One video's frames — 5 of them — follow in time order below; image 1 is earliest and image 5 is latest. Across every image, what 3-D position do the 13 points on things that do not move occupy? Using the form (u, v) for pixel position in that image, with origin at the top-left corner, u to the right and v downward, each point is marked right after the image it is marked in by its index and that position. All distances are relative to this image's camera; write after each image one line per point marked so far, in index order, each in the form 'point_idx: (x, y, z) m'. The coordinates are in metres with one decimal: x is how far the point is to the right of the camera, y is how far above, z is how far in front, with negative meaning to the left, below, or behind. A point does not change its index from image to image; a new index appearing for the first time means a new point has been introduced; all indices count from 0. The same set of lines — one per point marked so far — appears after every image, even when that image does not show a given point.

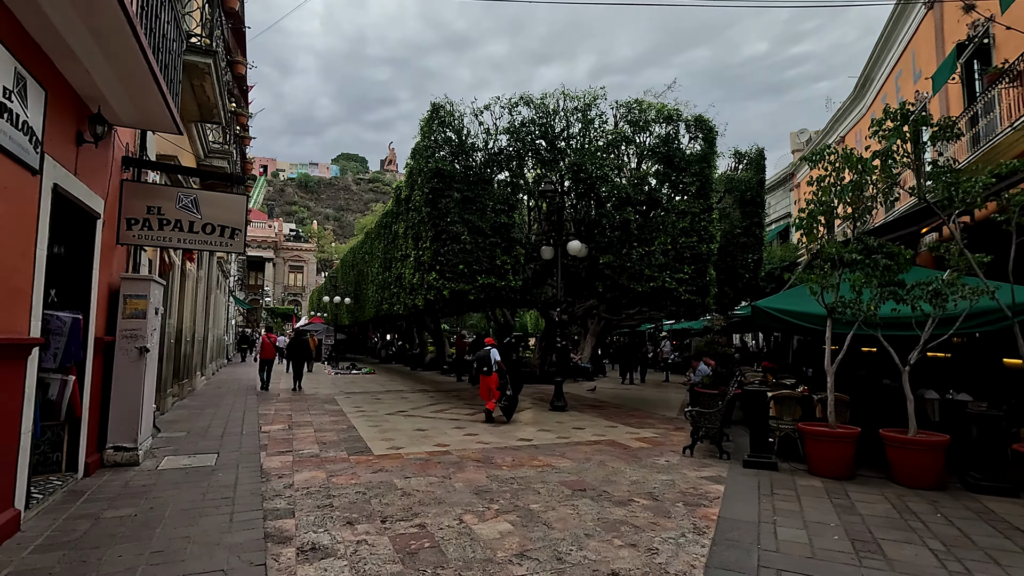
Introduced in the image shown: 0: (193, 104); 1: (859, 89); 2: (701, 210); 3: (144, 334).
0: (-6.3, +3.6, +10.5) m
1: (+12.2, +7.0, +18.7) m
2: (+4.4, +1.8, +12.4) m
3: (-4.4, -0.6, +6.4) m
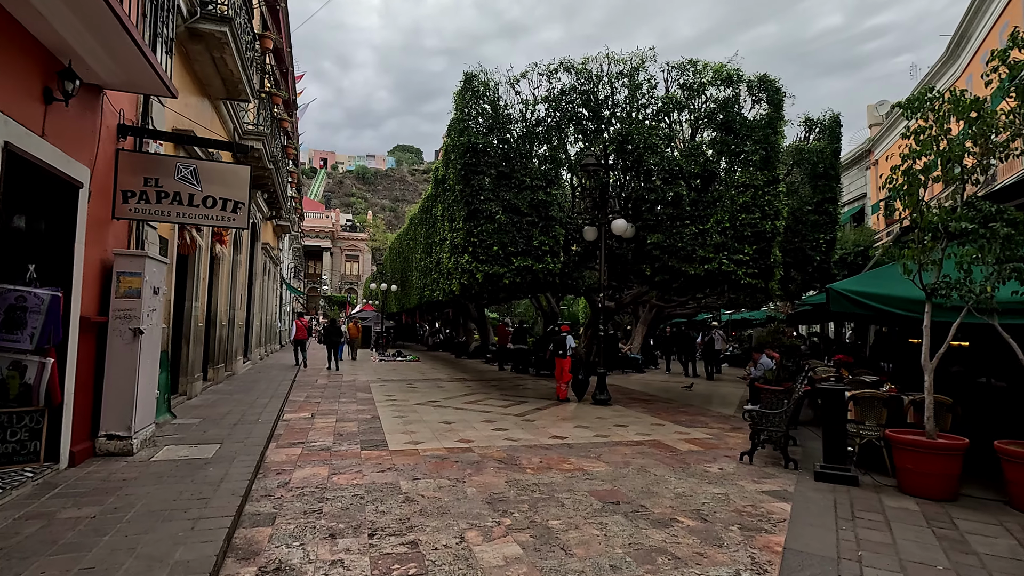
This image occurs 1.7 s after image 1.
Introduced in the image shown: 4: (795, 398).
0: (-5.6, +4.0, +10.2) m
1: (+13.6, +7.4, +16.4) m
2: (+5.2, +2.2, +11.0) m
3: (-4.2, -0.3, +5.9) m
4: (+3.7, -1.4, +6.9) m
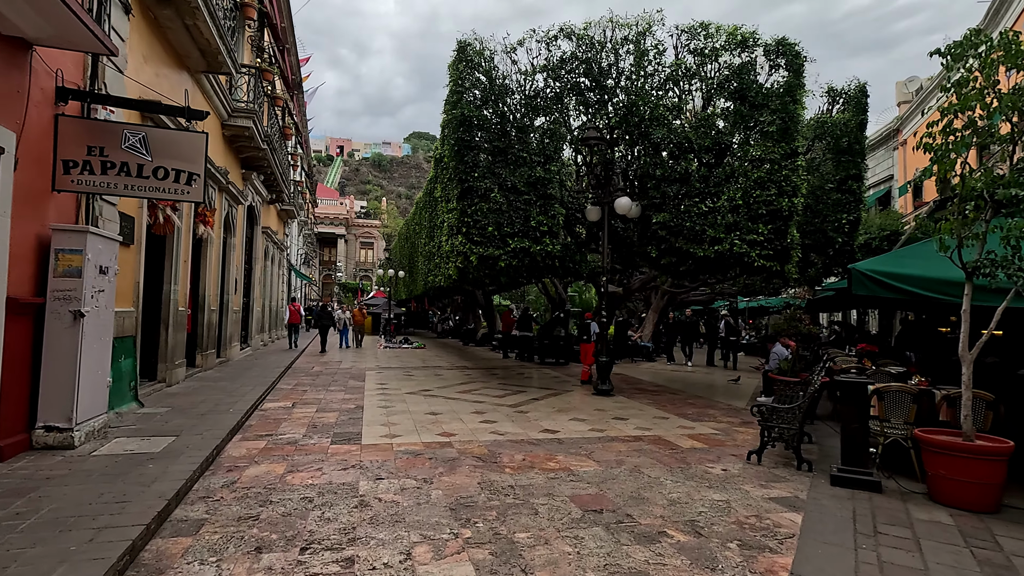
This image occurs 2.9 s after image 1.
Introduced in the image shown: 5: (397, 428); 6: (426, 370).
0: (-5.7, +4.3, +9.6) m
1: (+13.7, +7.8, +15.1) m
2: (+5.1, +2.5, +10.1) m
3: (-4.4, -0.1, +5.4) m
4: (+3.5, -1.2, +6.2) m
5: (-1.6, -1.9, +7.4) m
6: (-2.4, -2.3, +14.9) m
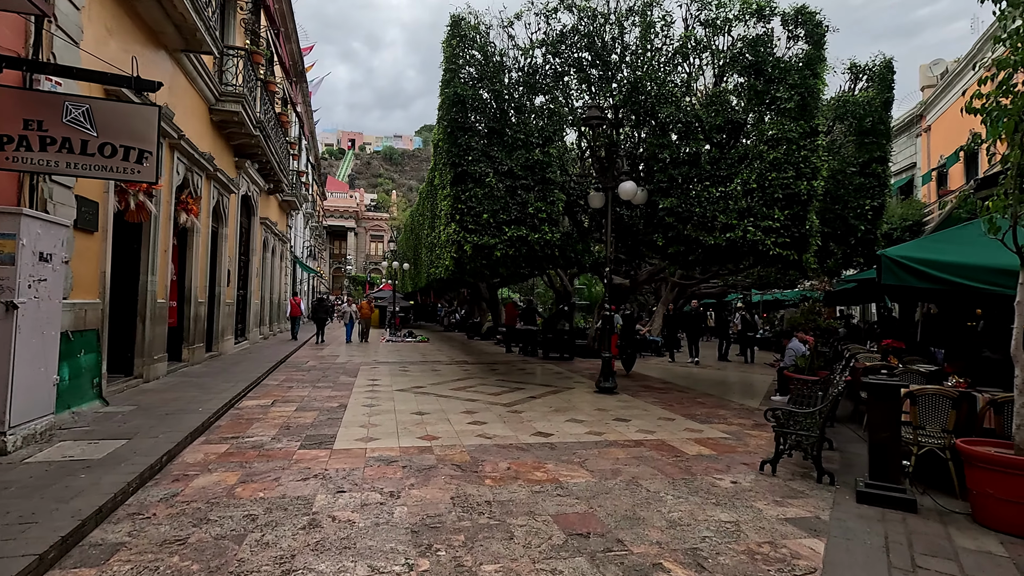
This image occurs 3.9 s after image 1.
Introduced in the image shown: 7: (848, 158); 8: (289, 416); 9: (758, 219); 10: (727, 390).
0: (-5.8, +4.4, +9.0) m
1: (+13.7, +8.0, +14.1) m
2: (+5.1, +2.7, +9.3) m
3: (-4.6, 0.0, +4.9) m
4: (+3.3, -1.1, +5.5) m
5: (-1.7, -1.8, +6.8) m
6: (-2.4, -2.1, +14.4) m
7: (+8.5, +3.3, +13.6) m
8: (-3.1, -1.8, +7.5) m
9: (+4.2, +1.2, +9.0) m
10: (+4.4, -2.1, +11.0) m
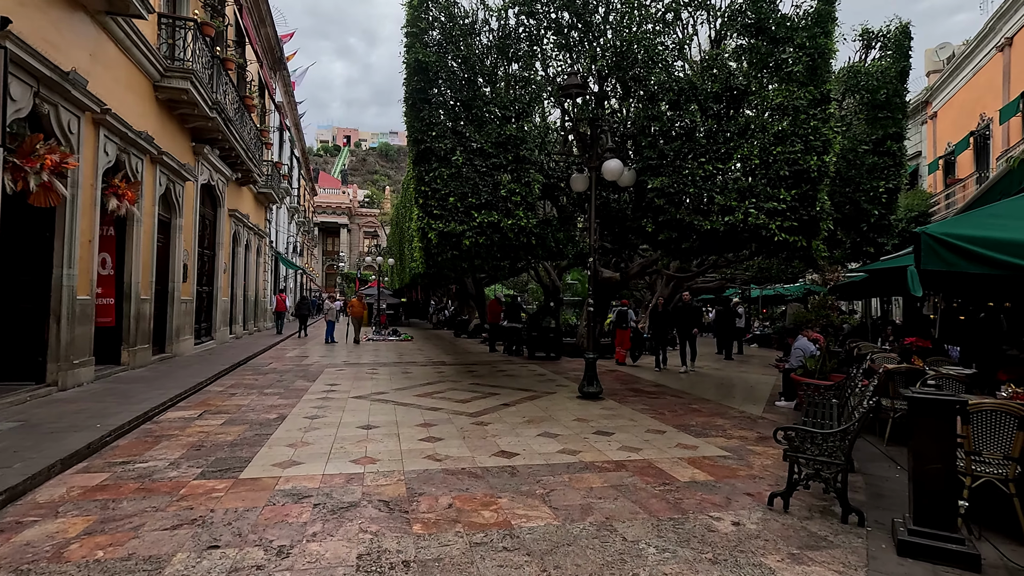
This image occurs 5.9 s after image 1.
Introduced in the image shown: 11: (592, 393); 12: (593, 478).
0: (-6.3, +4.5, +7.8) m
1: (+13.2, +8.2, +13.0) m
2: (+4.6, +2.8, +8.2) m
3: (-5.0, +0.1, +3.7) m
4: (+2.8, -1.0, +4.3) m
5: (-2.2, -1.7, +5.7) m
6: (-2.9, -1.9, +13.2) m
7: (+8.0, +3.4, +12.4) m
8: (-3.6, -1.7, +6.4) m
9: (+3.7, +1.3, +7.9) m
10: (+4.0, -2.0, +9.9) m
11: (+1.4, -1.8, +9.1) m
12: (+0.8, -1.8, +5.0) m
